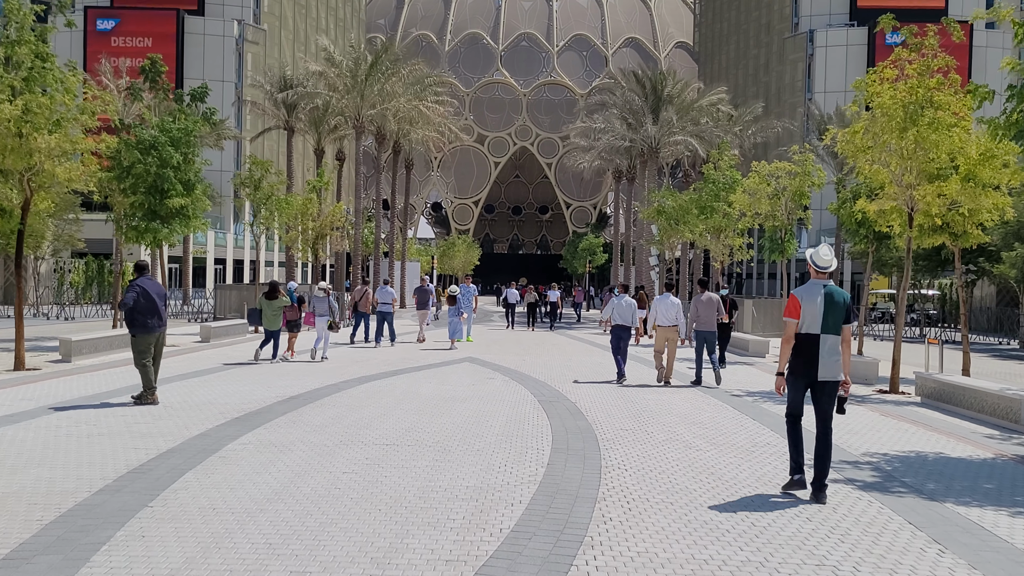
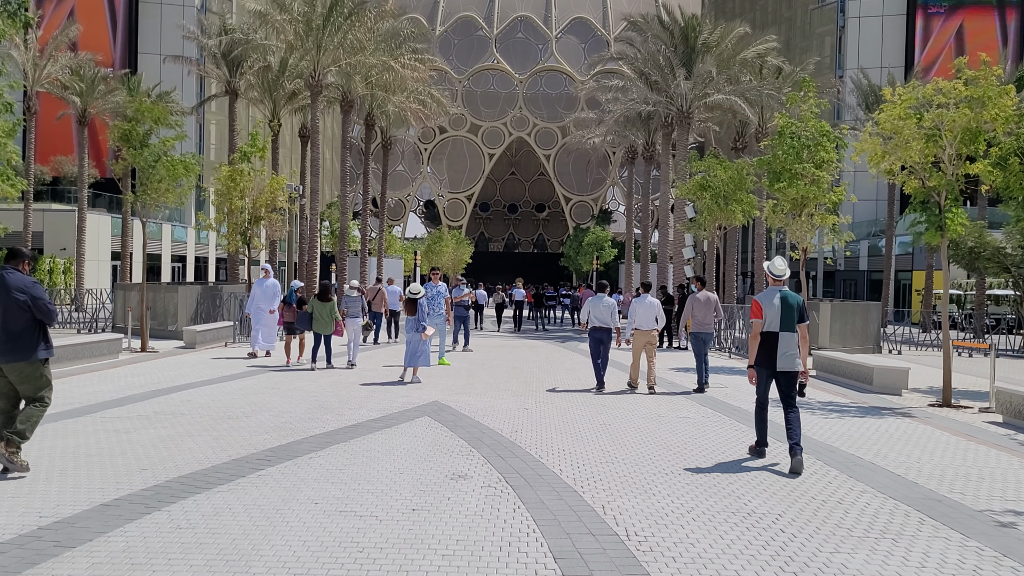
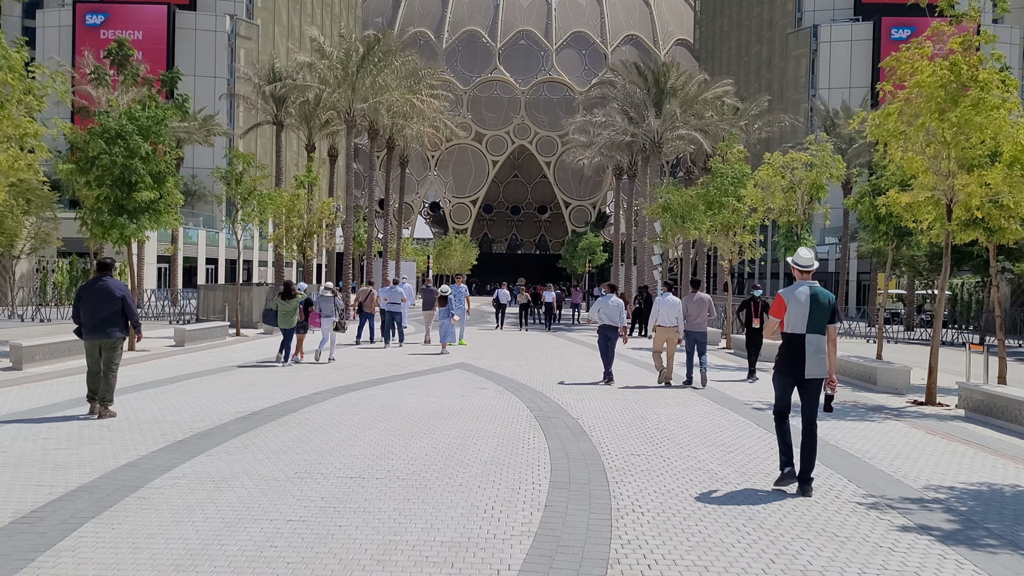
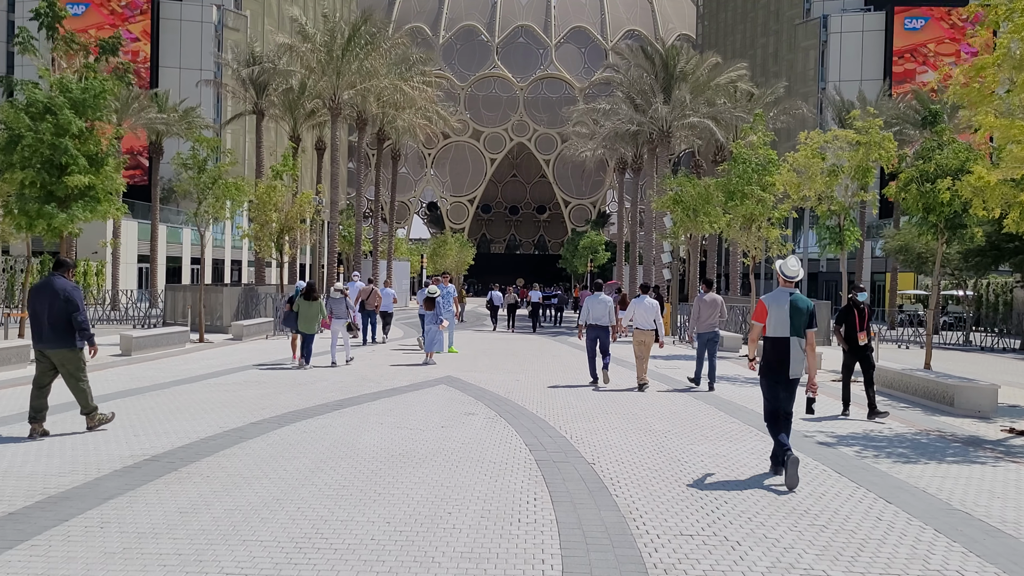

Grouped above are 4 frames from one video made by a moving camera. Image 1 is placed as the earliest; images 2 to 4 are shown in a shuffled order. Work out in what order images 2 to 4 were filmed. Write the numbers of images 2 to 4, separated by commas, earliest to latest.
3, 4, 2
